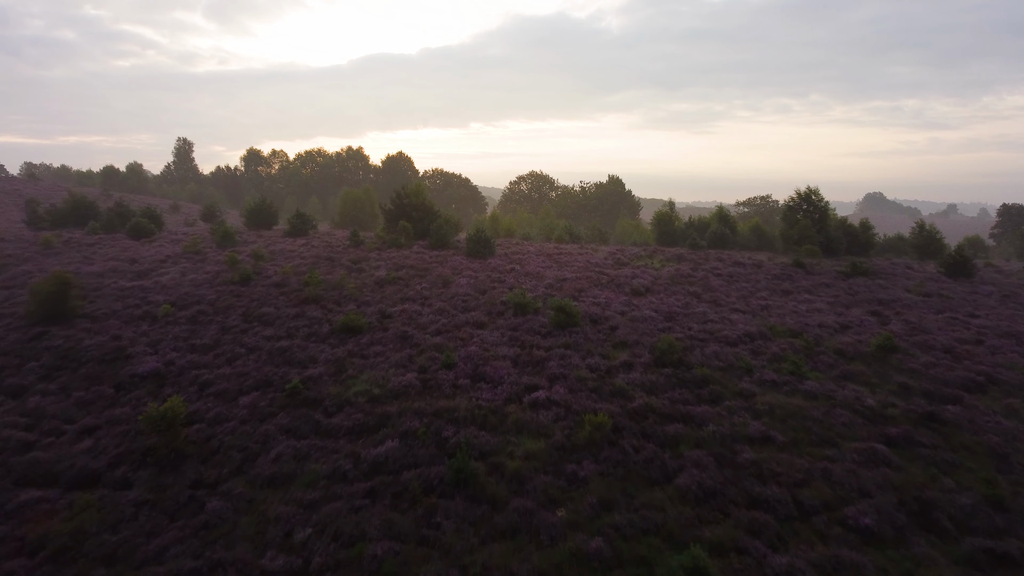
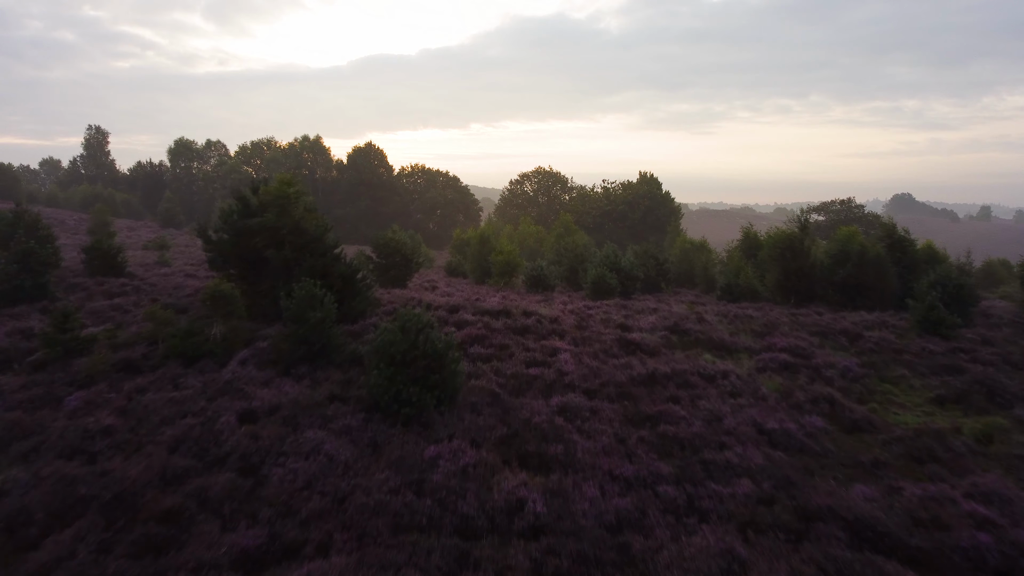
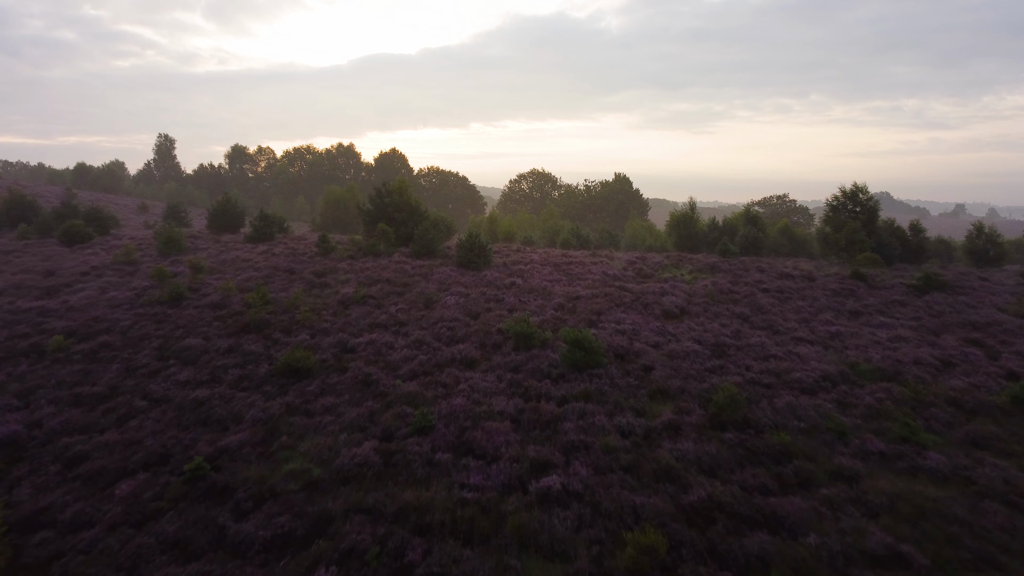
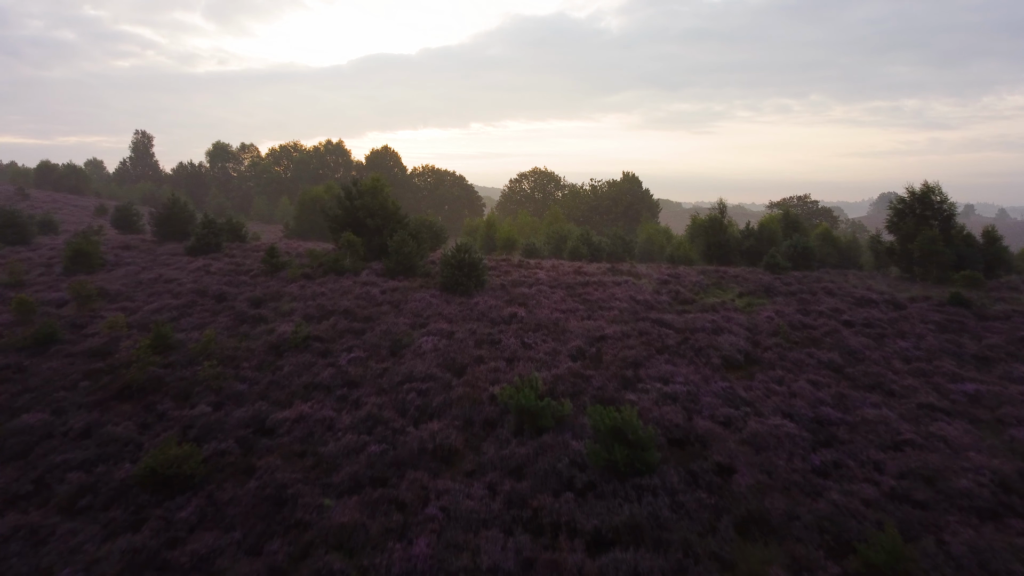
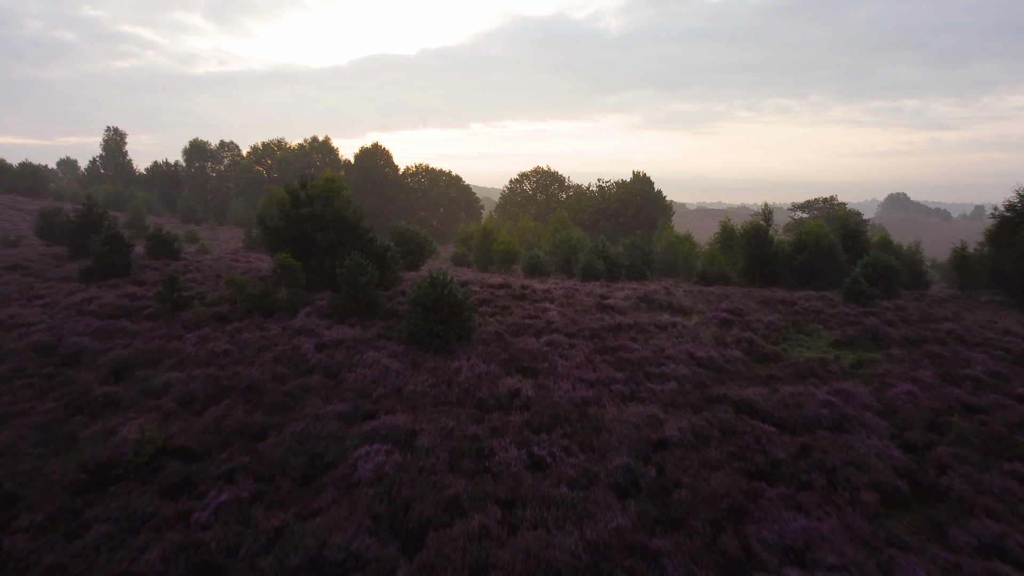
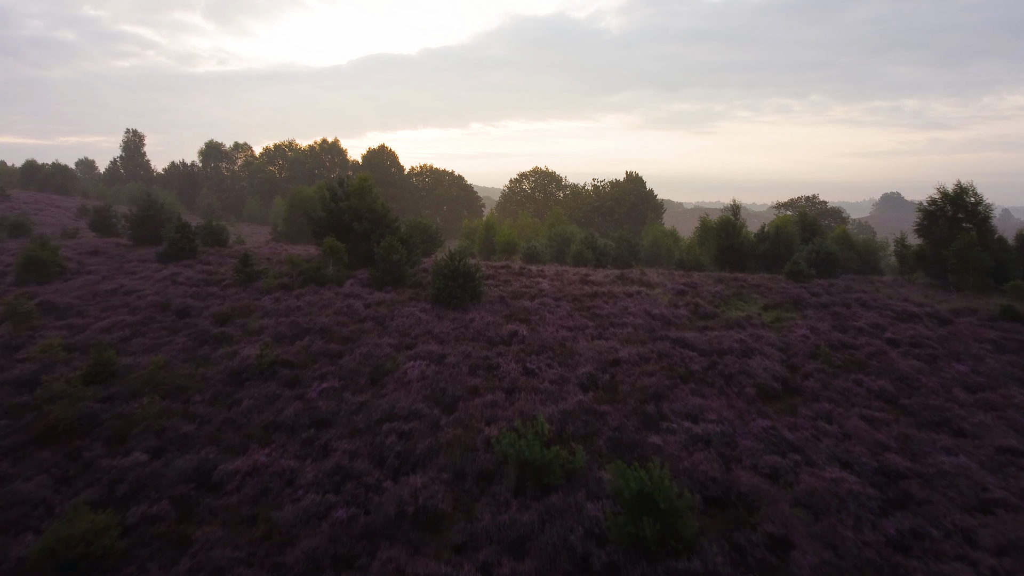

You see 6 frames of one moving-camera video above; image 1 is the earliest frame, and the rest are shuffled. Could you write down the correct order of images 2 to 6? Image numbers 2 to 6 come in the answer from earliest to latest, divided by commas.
3, 4, 6, 5, 2
